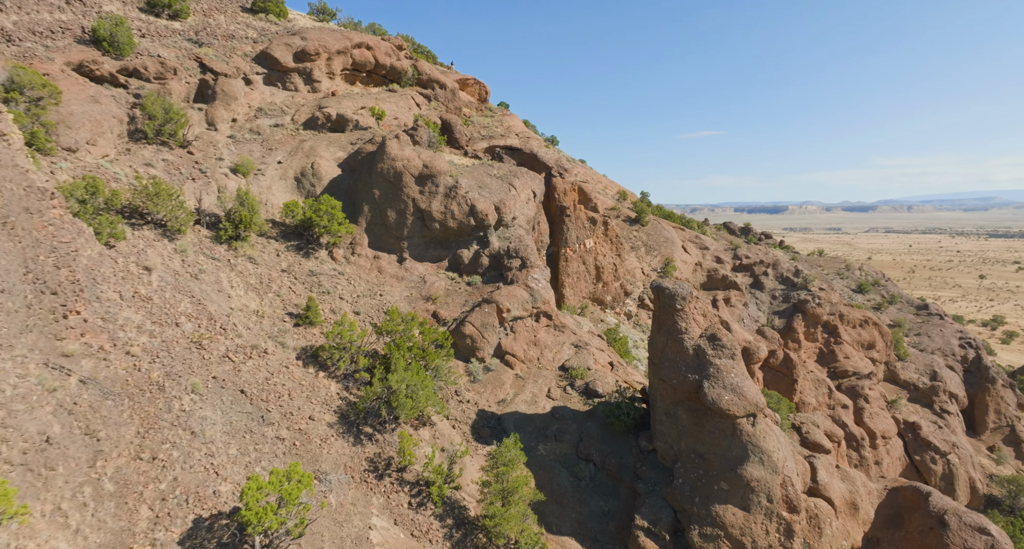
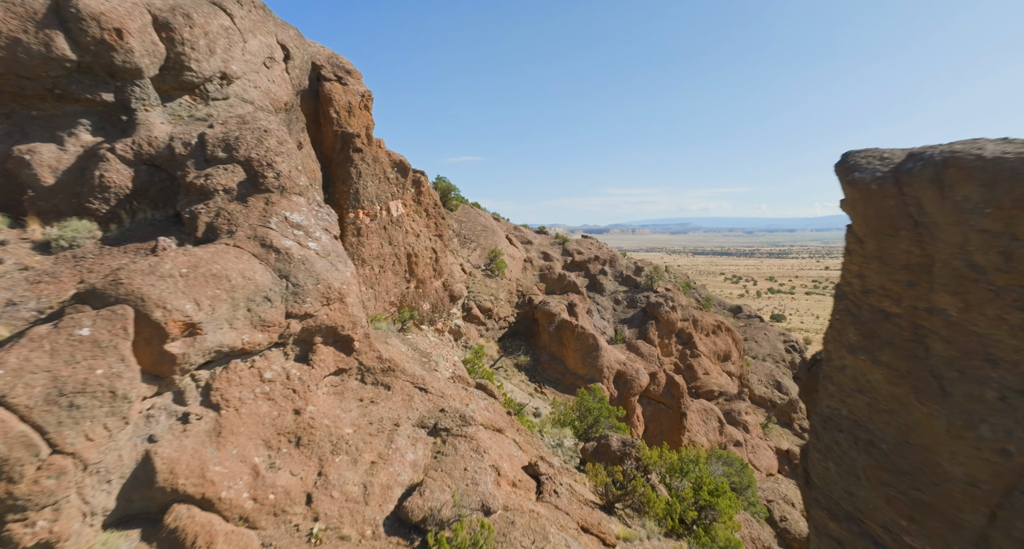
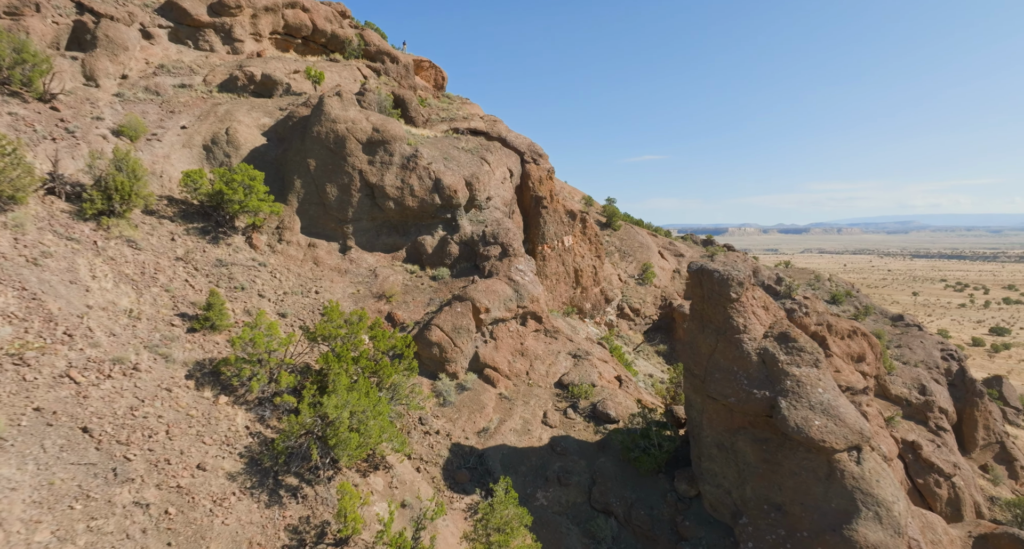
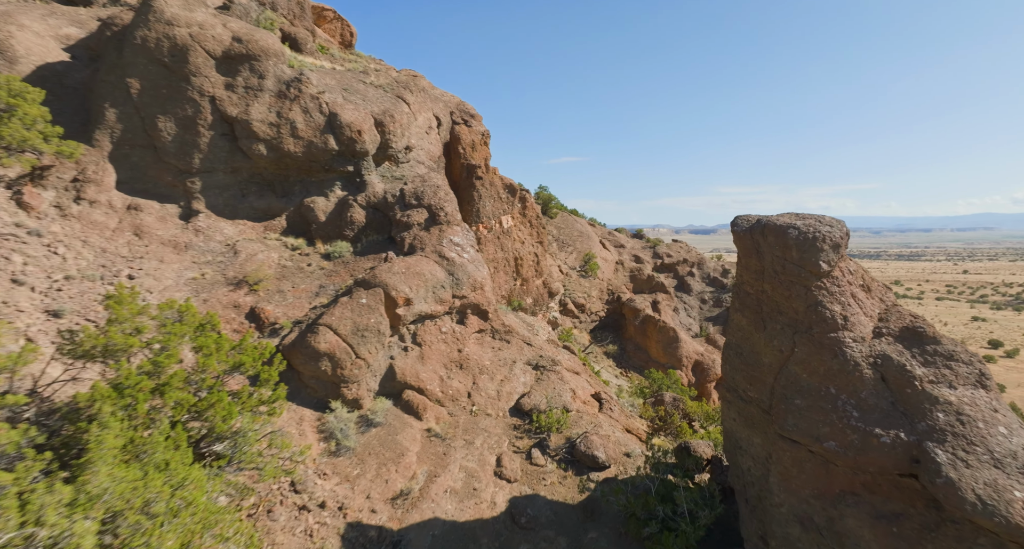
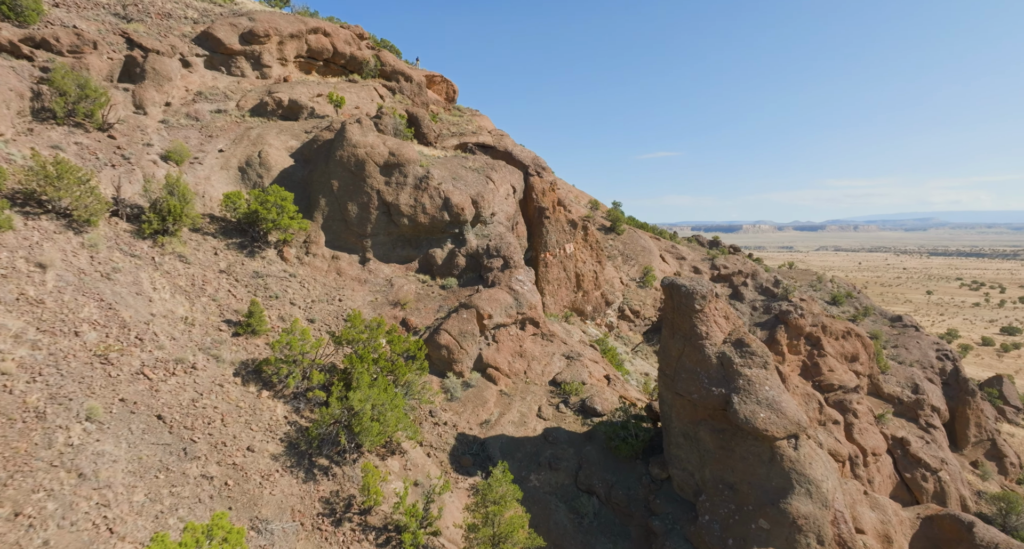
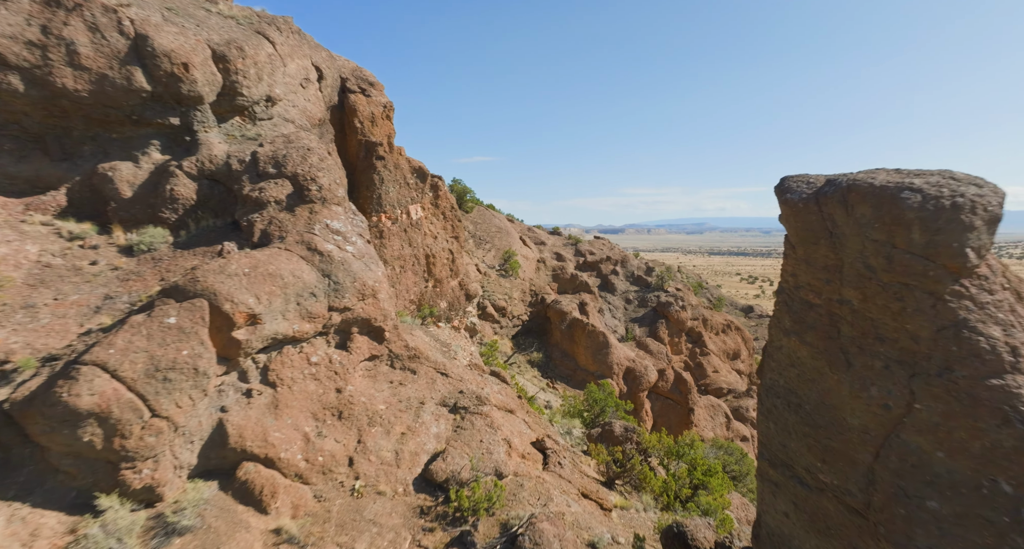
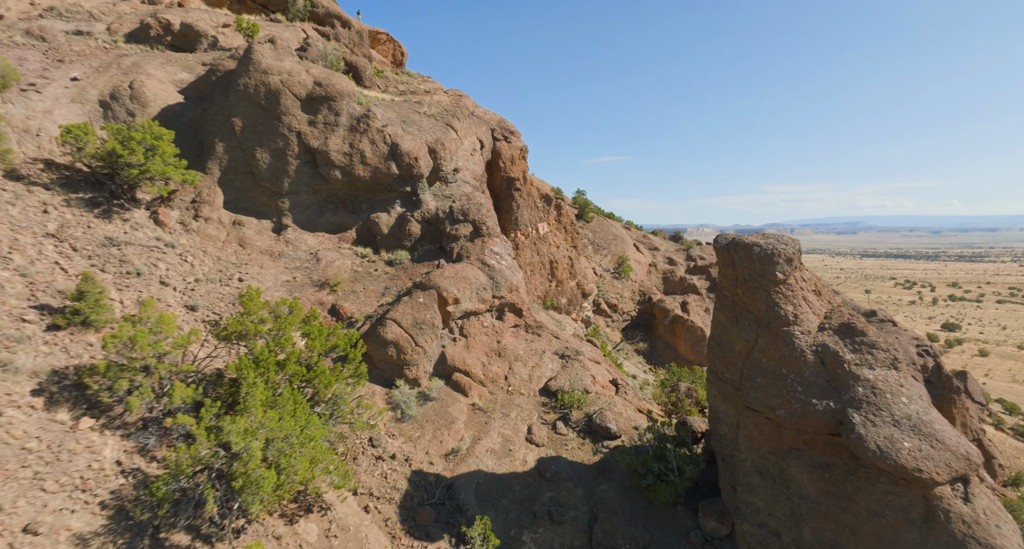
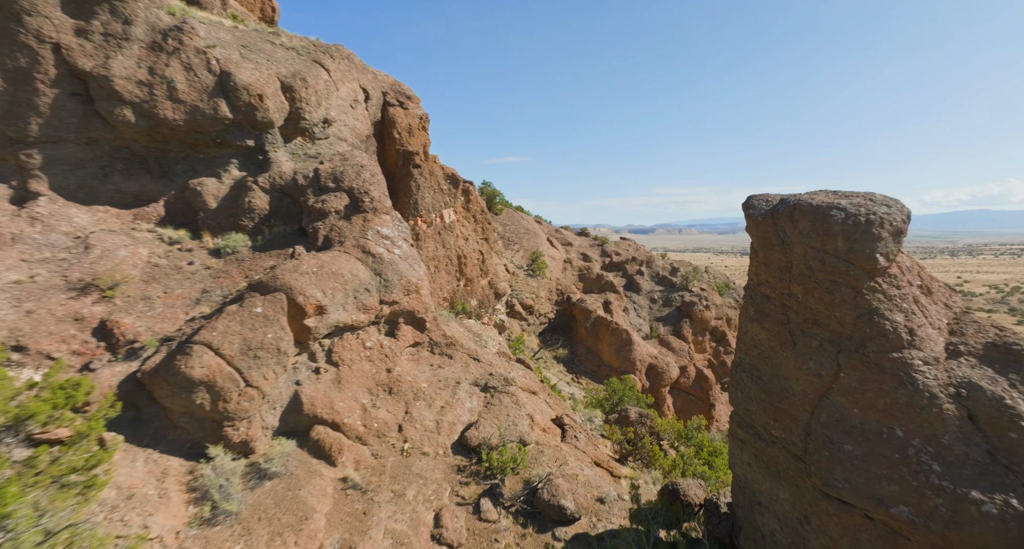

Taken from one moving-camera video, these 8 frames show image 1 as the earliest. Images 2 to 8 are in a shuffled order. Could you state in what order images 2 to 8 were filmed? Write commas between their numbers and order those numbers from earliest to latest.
5, 3, 7, 4, 8, 6, 2
